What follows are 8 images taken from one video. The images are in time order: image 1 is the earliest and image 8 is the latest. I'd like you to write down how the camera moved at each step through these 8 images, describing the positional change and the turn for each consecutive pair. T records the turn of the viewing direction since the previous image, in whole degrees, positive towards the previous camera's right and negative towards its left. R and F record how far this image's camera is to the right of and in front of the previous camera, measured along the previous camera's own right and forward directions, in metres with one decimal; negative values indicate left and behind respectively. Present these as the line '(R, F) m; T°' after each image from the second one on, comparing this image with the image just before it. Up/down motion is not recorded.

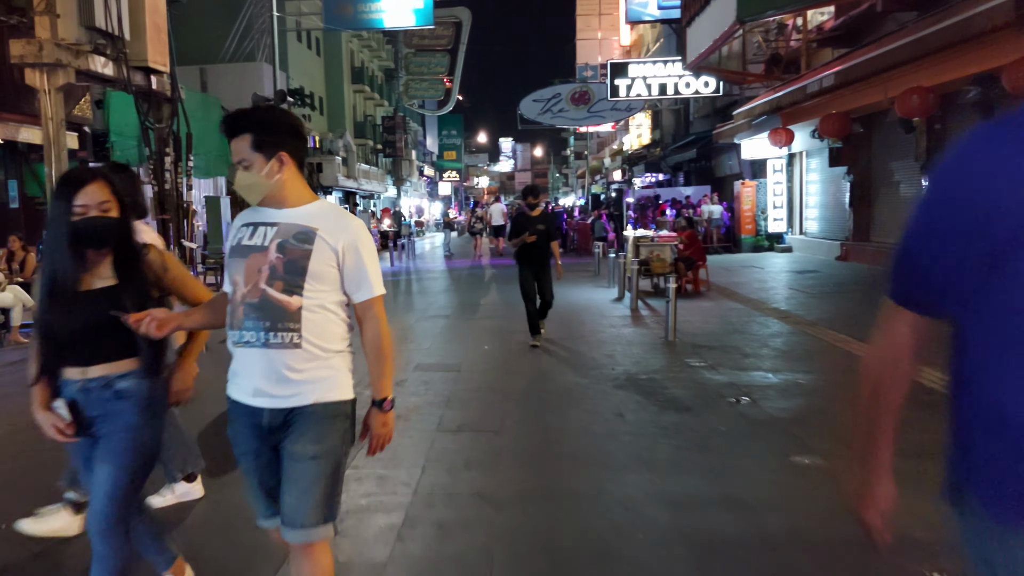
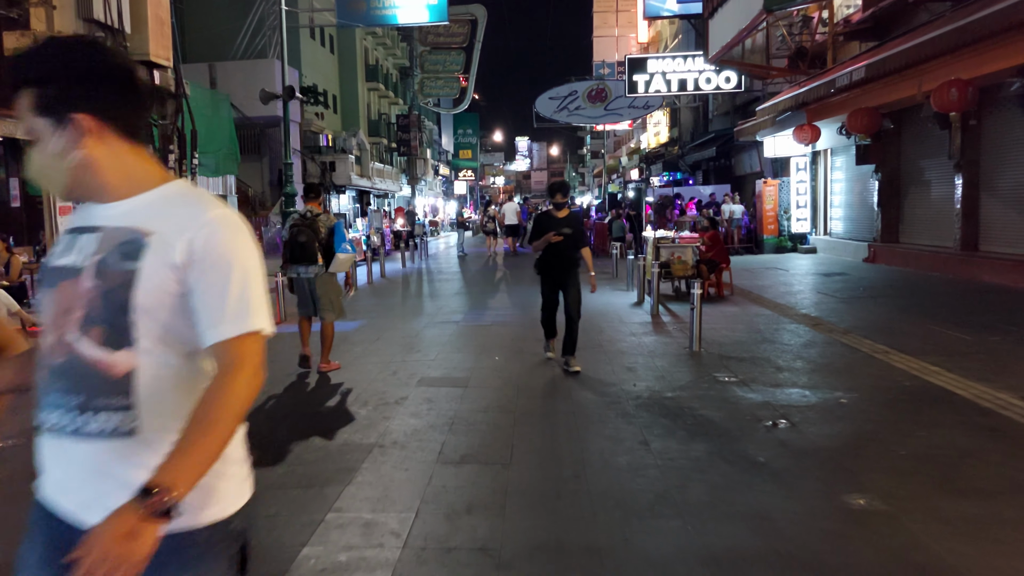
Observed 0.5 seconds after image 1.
(0.0, +0.6) m; -1°
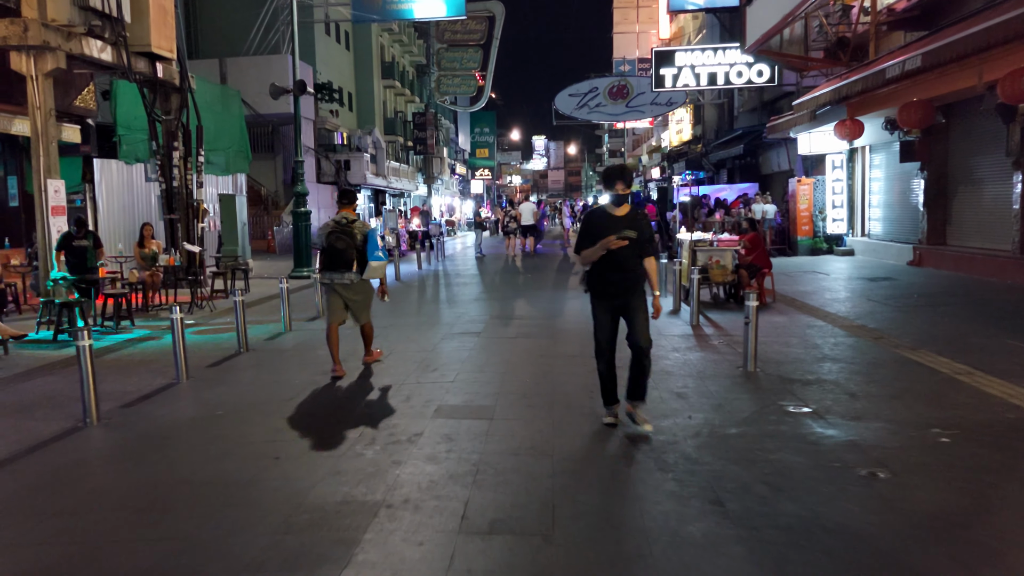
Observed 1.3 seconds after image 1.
(-0.1, +1.0) m; -1°
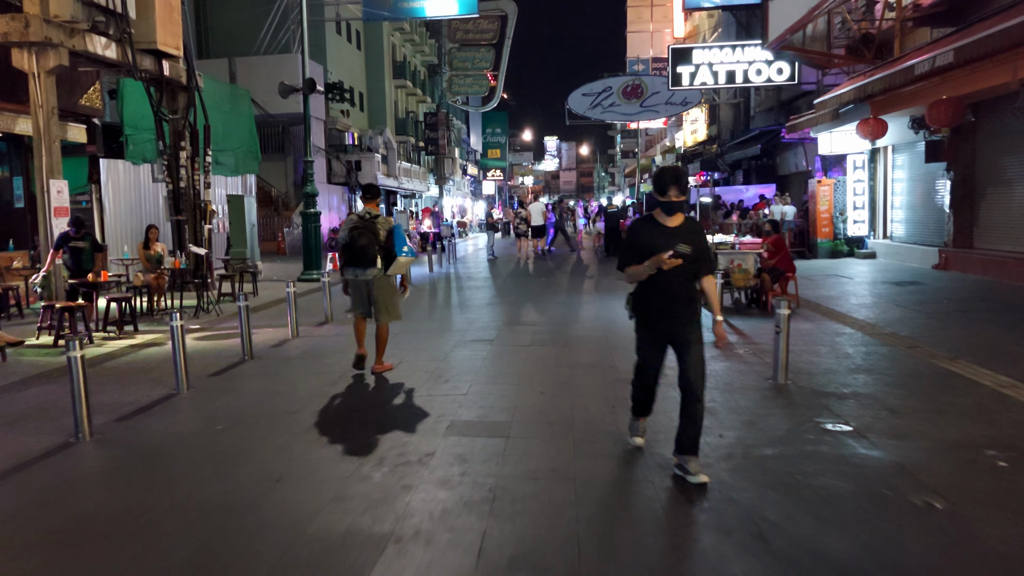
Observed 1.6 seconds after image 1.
(0.0, +0.4) m; -1°
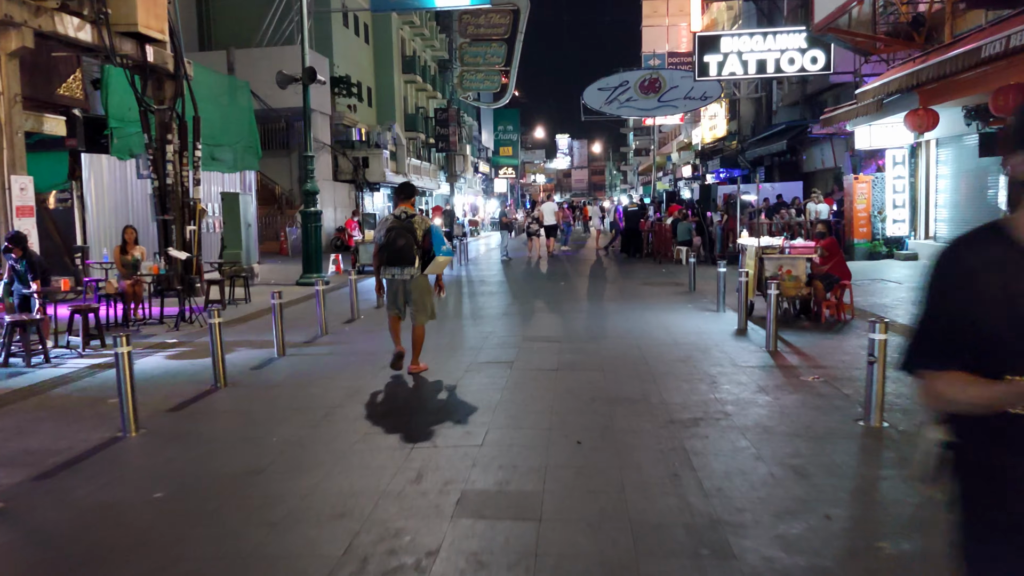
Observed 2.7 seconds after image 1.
(-0.1, +1.3) m; -1°
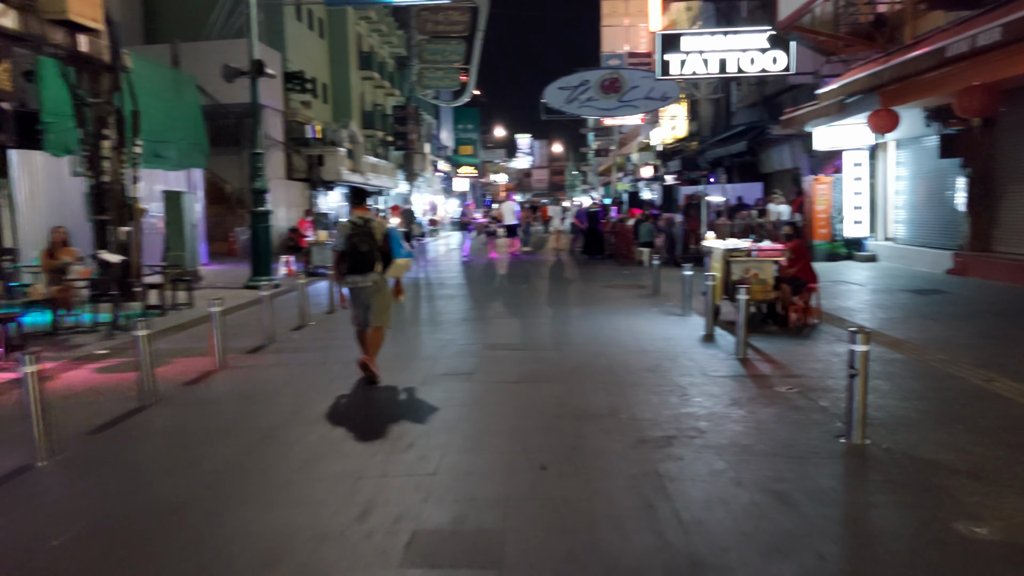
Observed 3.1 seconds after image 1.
(0.0, +0.5) m; +3°
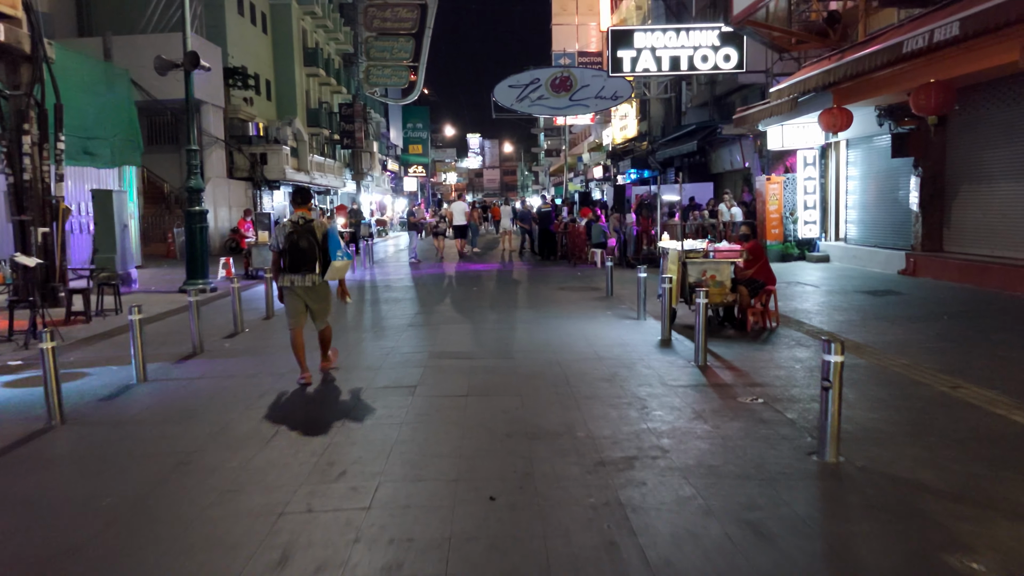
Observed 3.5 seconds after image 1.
(0.0, +0.5) m; +3°
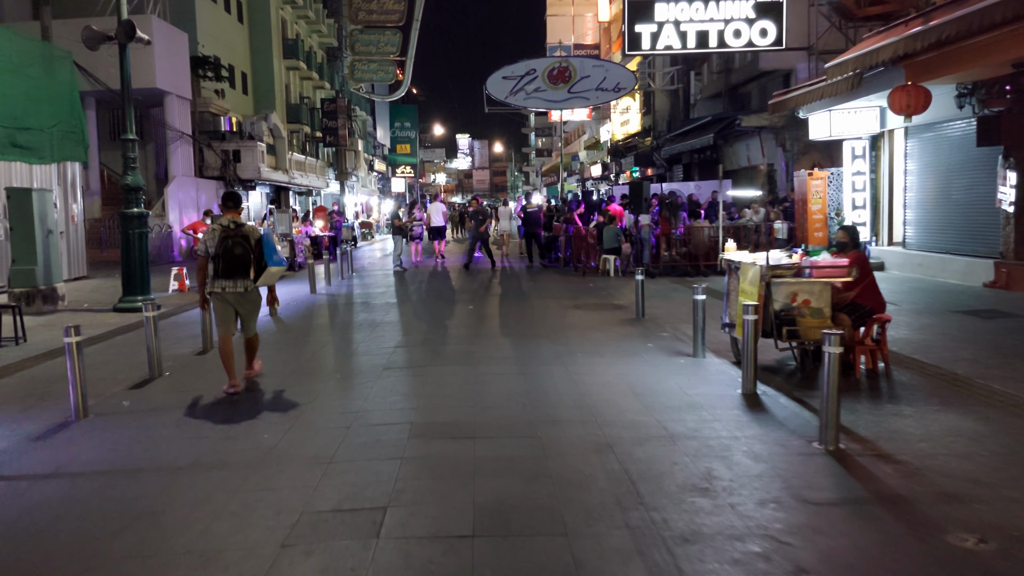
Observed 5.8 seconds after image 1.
(-0.2, +2.7) m; +1°
